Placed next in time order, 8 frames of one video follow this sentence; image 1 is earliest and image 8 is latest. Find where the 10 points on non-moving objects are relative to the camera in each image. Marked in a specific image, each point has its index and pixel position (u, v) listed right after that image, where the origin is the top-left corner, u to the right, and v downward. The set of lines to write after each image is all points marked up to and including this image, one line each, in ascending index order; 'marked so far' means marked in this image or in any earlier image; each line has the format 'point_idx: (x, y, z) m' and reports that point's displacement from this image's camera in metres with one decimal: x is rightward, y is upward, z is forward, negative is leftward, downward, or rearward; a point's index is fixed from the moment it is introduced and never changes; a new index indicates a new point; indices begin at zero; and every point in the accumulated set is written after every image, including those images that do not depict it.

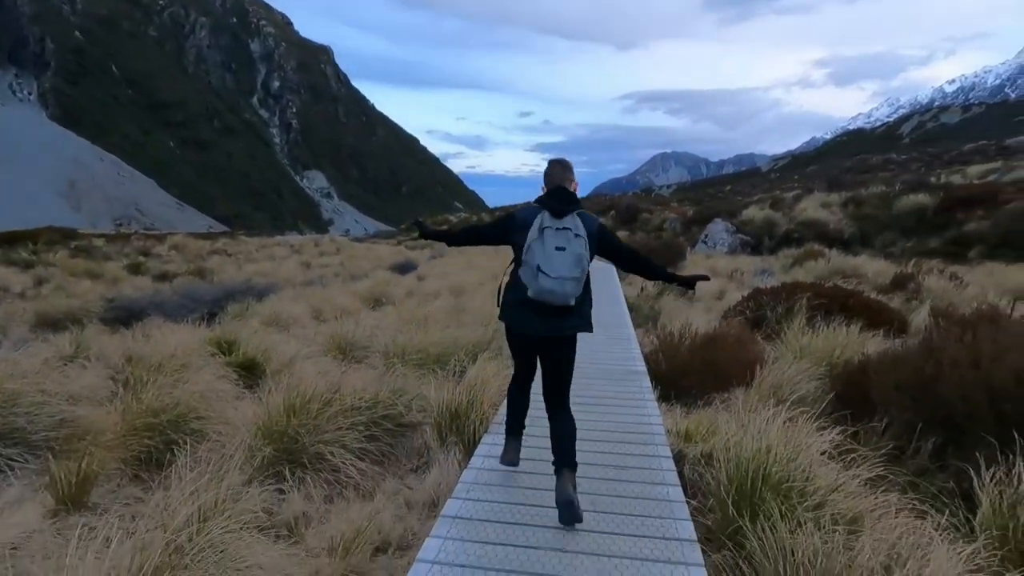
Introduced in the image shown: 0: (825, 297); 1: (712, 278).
0: (+4.9, -0.1, +8.4) m
1: (+5.9, +0.3, +15.8) m
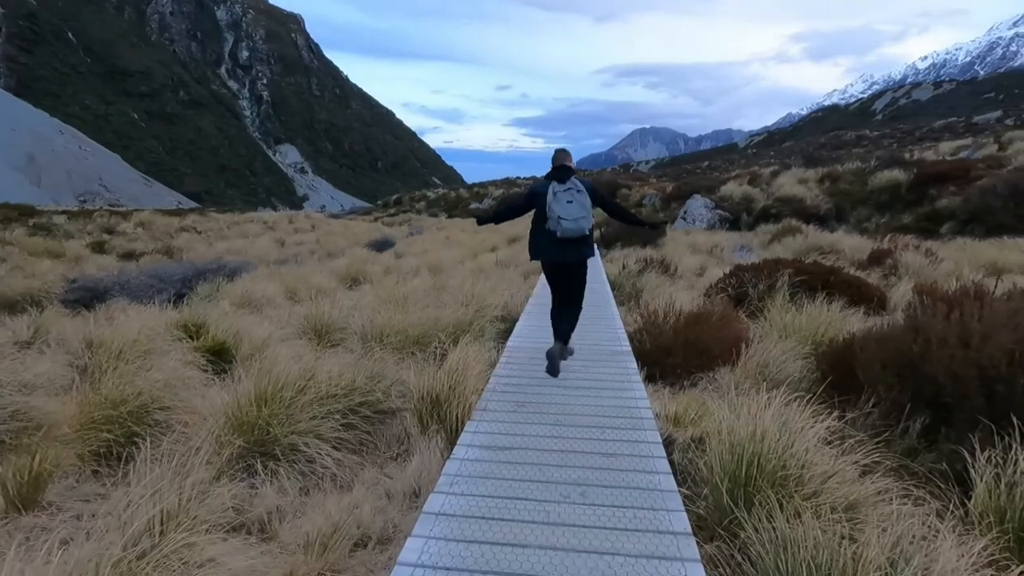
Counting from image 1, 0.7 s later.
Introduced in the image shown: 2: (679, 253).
0: (+4.6, +0.2, +8.4) m
1: (+5.3, +1.0, +15.8) m
2: (+4.8, +1.0, +15.3) m
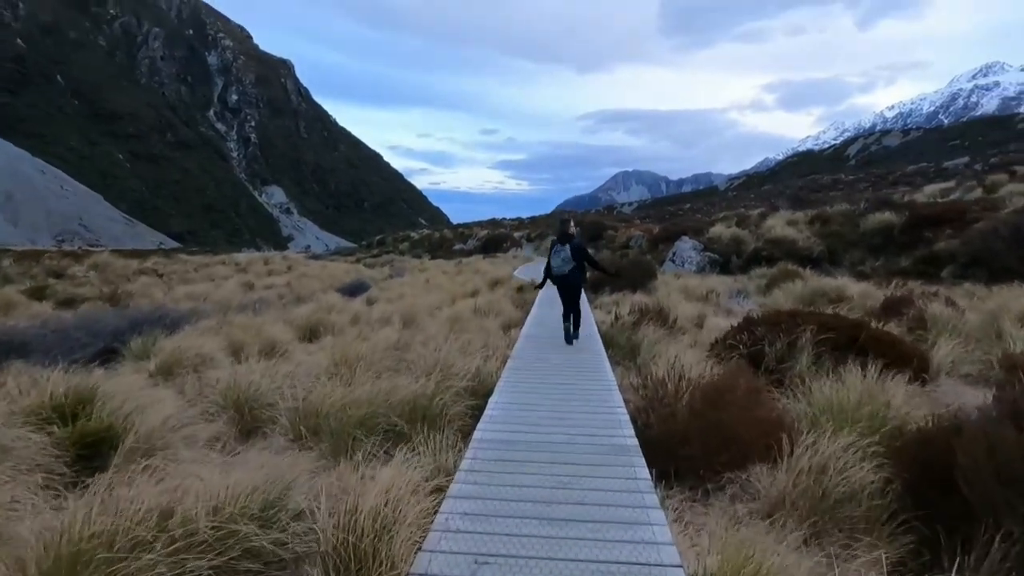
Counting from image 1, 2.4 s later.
0: (+4.3, -0.5, +7.3) m
1: (+4.8, -0.3, +14.7) m
2: (+4.3, -0.3, +14.2) m
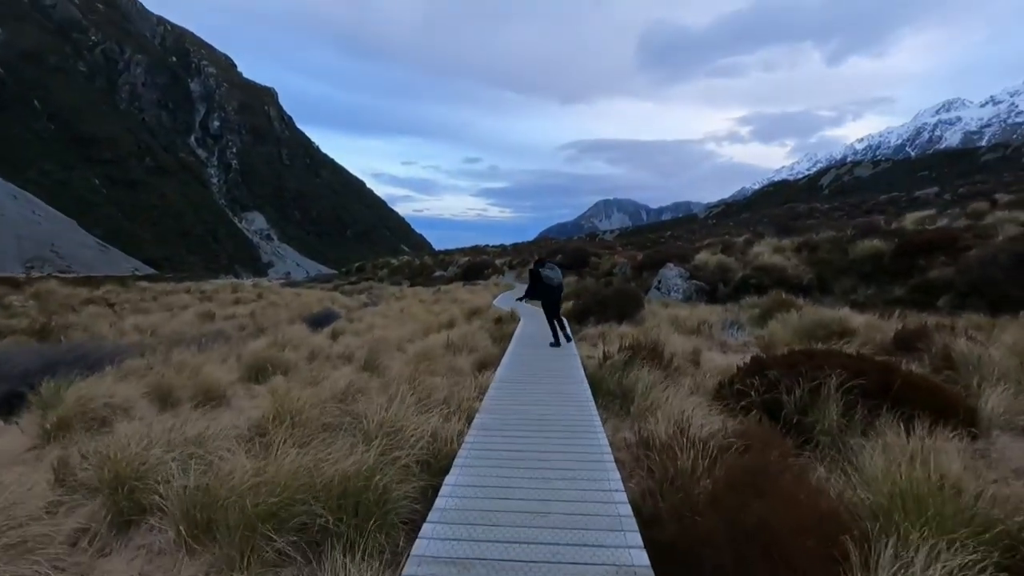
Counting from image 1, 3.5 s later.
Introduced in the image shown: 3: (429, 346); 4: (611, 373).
0: (+4.0, -1.0, +6.2) m
1: (+4.2, -1.1, +13.6) m
2: (+3.7, -1.1, +13.1) m
3: (-1.8, -1.3, +11.8) m
4: (+1.4, -1.2, +7.8) m
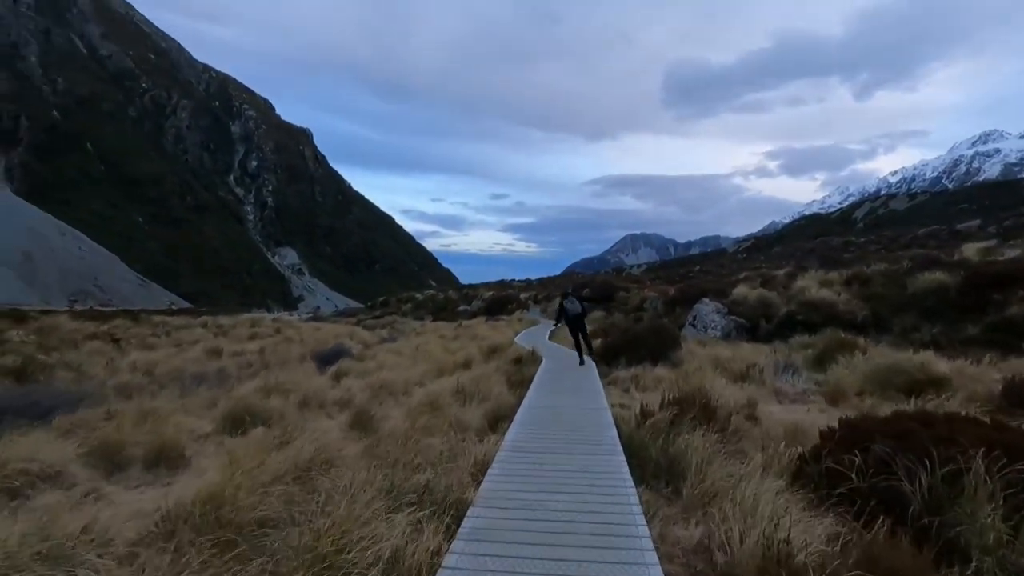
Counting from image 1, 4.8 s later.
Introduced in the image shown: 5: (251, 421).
0: (+4.0, -1.3, +4.4) m
1: (+4.7, -1.9, +11.8) m
2: (+4.1, -1.9, +11.4) m
3: (-1.4, -2.0, +10.3) m
4: (+1.6, -1.7, +6.2) m
5: (-4.3, -2.2, +8.8) m
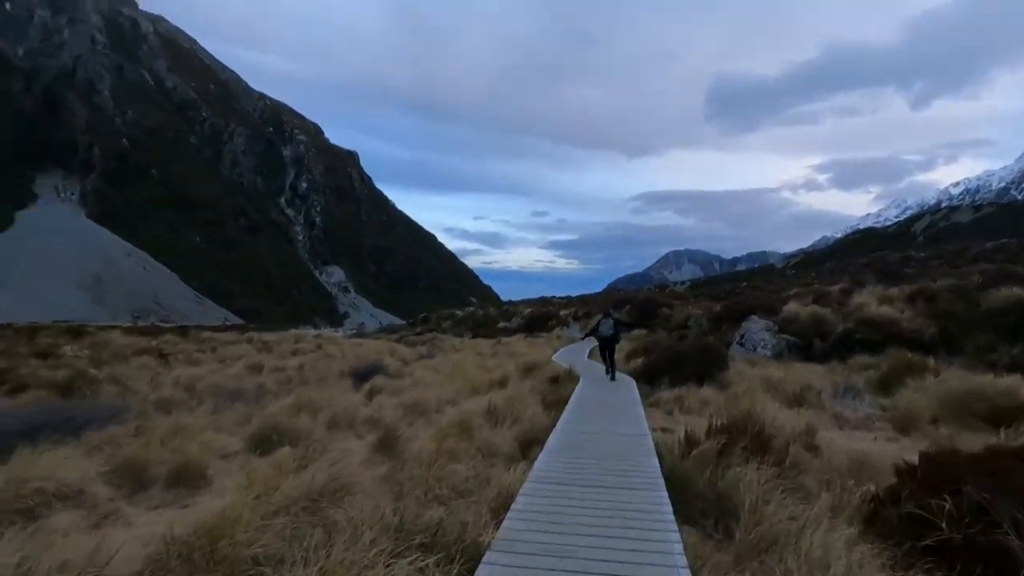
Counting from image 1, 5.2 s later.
0: (+4.2, -1.4, +3.6) m
1: (+5.4, -2.3, +10.9) m
2: (+4.8, -2.2, +10.5) m
3: (-0.8, -2.3, +9.9) m
4: (+1.9, -1.9, +5.5) m
5: (-3.8, -2.4, +8.6) m
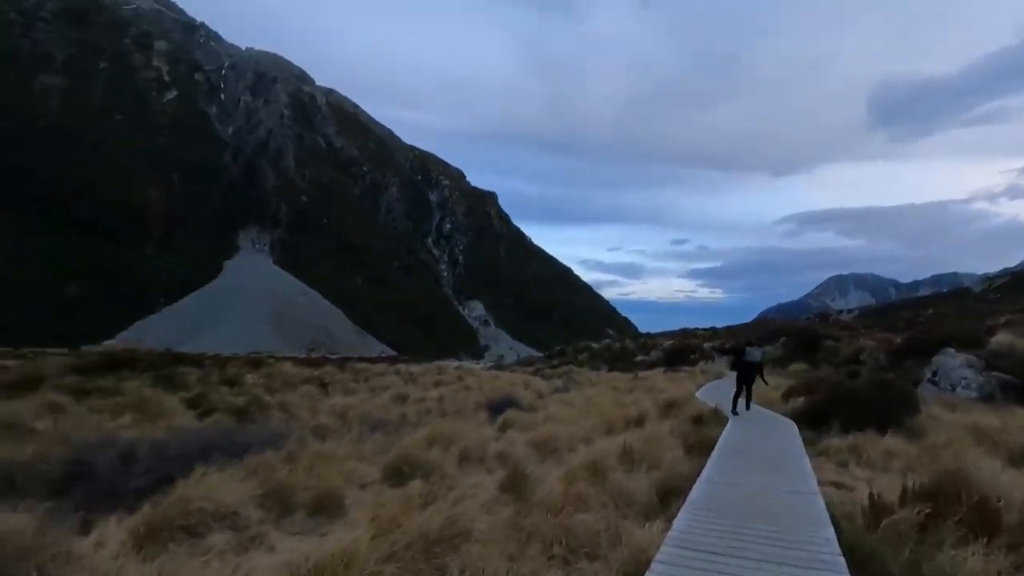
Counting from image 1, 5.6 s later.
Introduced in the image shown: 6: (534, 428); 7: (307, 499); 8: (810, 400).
0: (+4.8, -1.5, +1.9) m
1: (+7.8, -2.7, +8.6) m
2: (+7.1, -2.6, +8.4) m
3: (+1.5, -2.8, +9.2) m
4: (+3.1, -2.1, +4.4) m
5: (-1.7, -3.0, +8.7) m
6: (+0.5, -3.5, +13.4) m
7: (-2.7, -2.8, +7.2) m
8: (+7.8, -2.9, +14.0) m
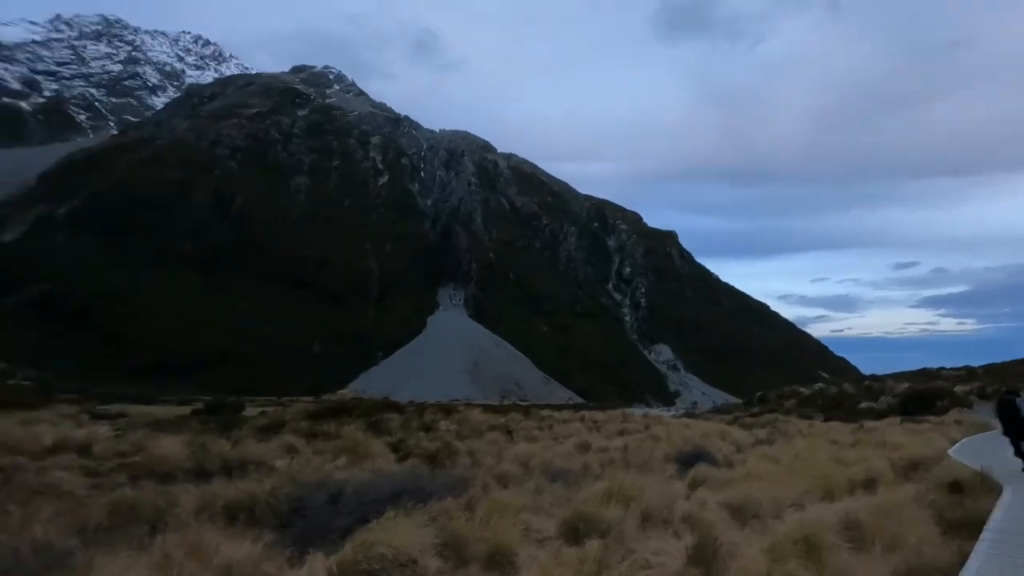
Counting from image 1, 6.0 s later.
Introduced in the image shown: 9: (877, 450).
0: (+4.9, -1.2, -0.2) m
1: (+10.0, -2.7, +5.0) m
2: (+9.3, -2.6, +5.0) m
3: (+4.3, -3.3, +7.6) m
4: (+4.1, -2.1, +2.6) m
5: (+1.2, -3.7, +8.1) m
6: (+4.8, -4.4, +11.8) m
7: (-0.4, -3.5, +7.0) m
8: (+11.8, -3.3, +10.0) m
9: (+11.2, -5.1, +16.7) m
